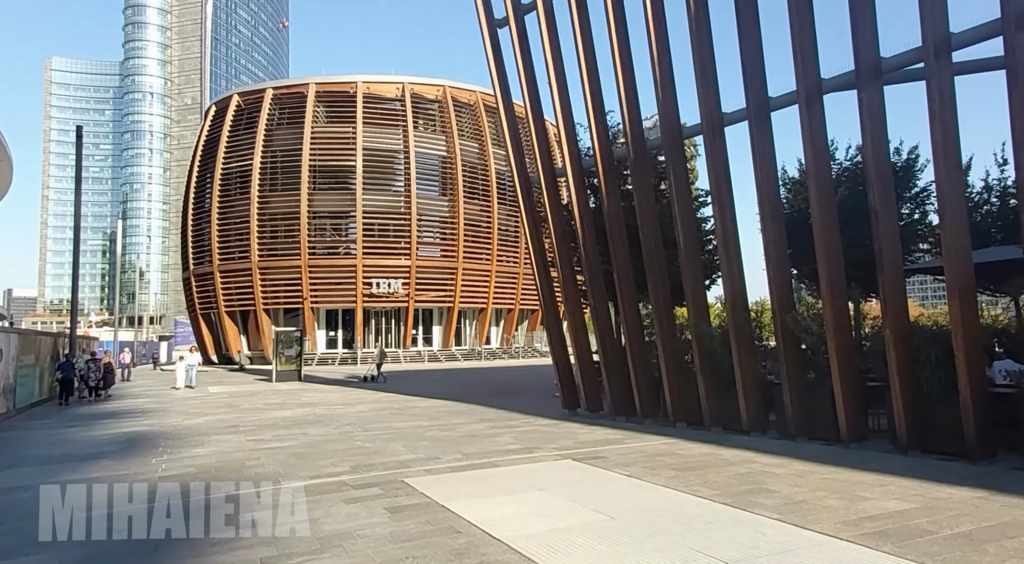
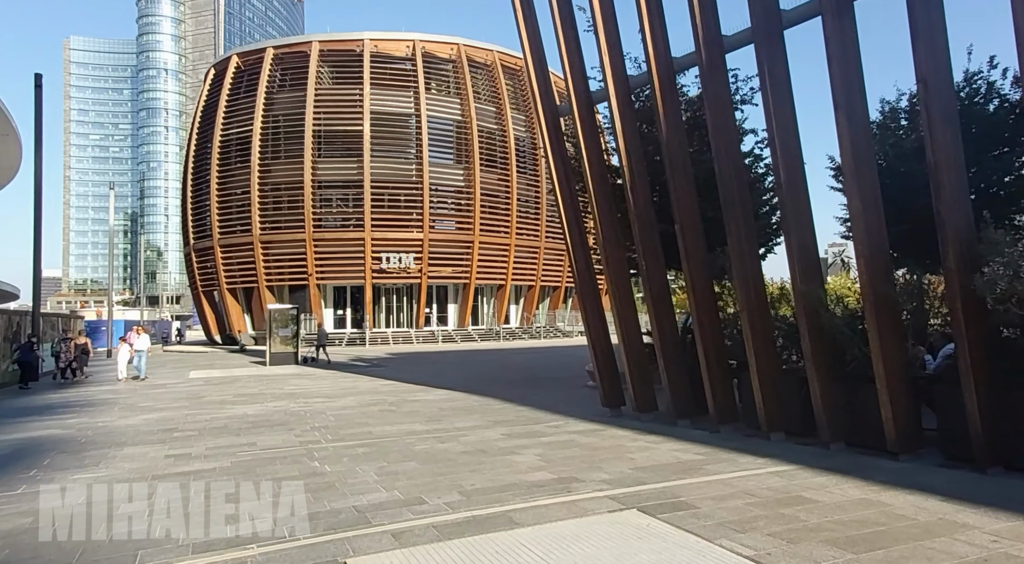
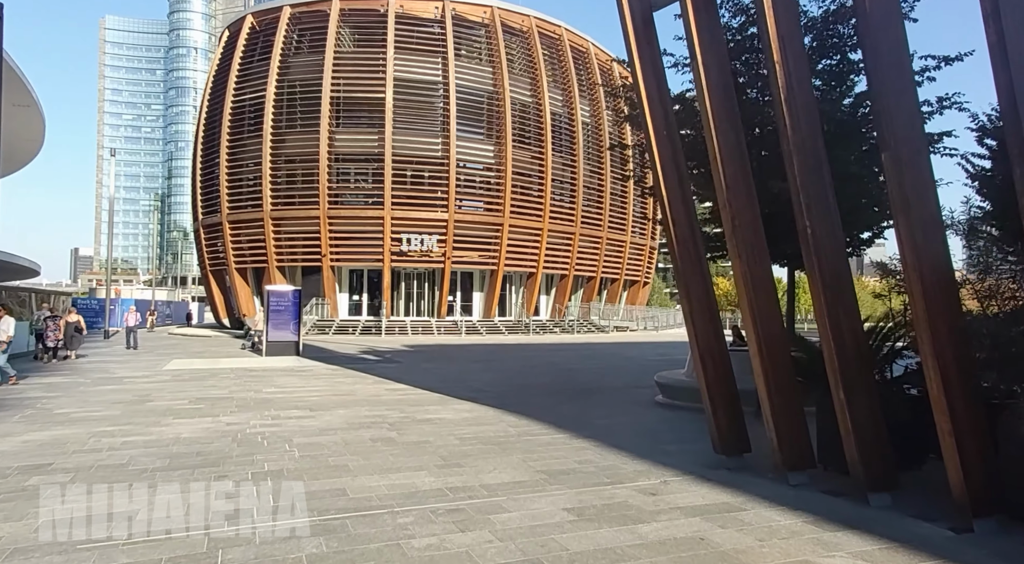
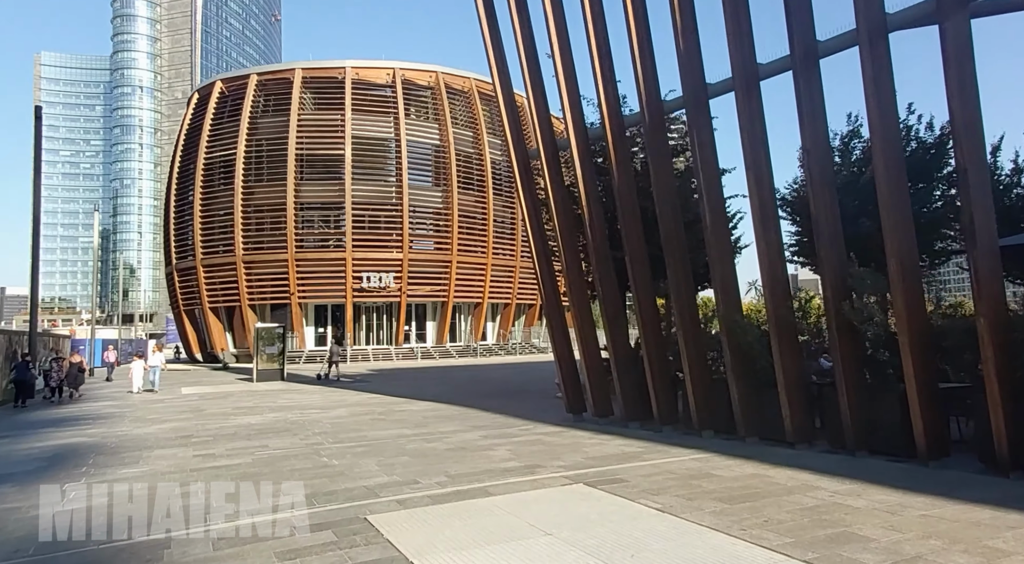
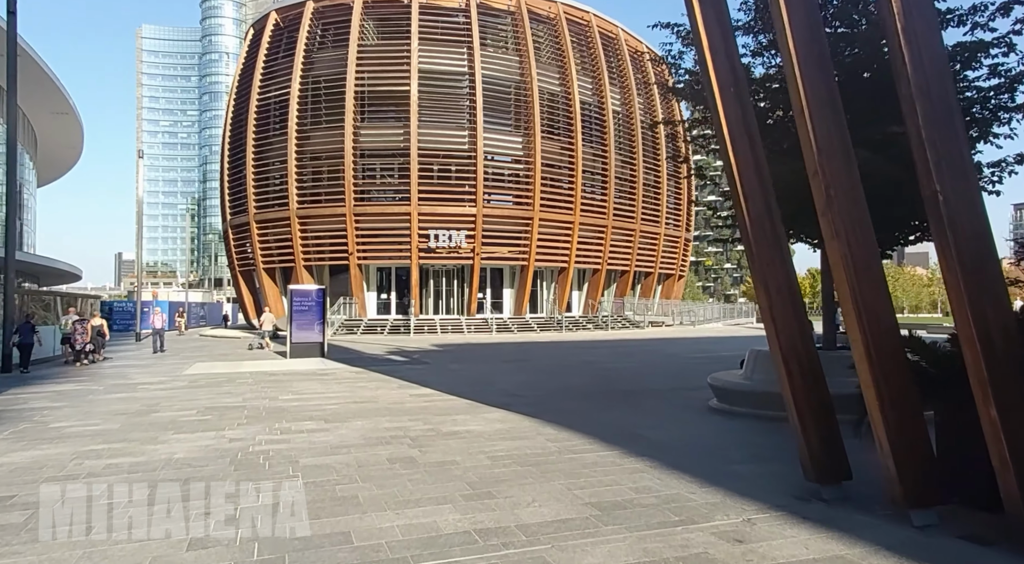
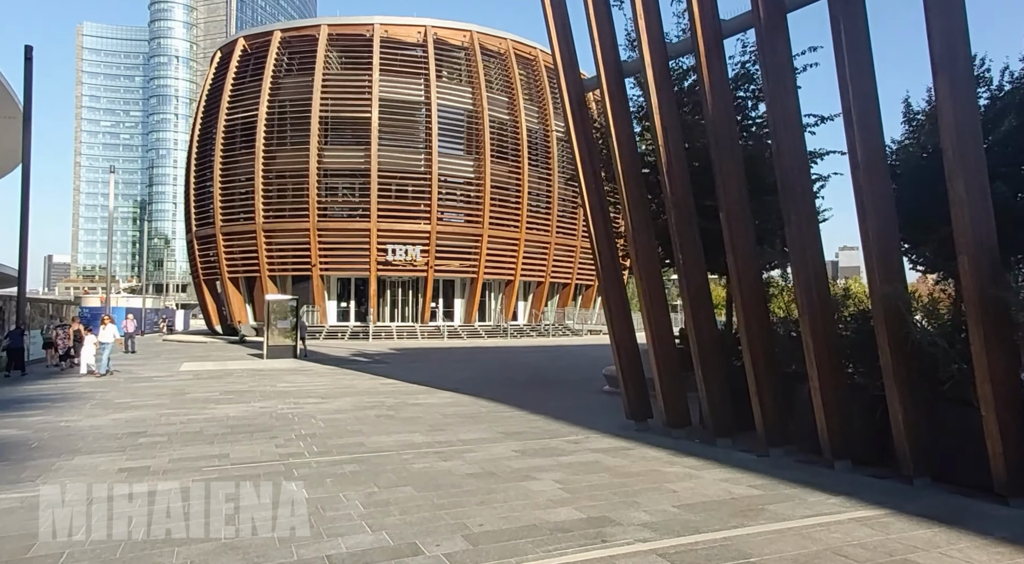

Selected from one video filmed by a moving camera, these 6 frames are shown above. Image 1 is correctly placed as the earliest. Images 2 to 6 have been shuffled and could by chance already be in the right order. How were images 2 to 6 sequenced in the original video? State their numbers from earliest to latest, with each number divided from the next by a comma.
4, 2, 6, 3, 5
